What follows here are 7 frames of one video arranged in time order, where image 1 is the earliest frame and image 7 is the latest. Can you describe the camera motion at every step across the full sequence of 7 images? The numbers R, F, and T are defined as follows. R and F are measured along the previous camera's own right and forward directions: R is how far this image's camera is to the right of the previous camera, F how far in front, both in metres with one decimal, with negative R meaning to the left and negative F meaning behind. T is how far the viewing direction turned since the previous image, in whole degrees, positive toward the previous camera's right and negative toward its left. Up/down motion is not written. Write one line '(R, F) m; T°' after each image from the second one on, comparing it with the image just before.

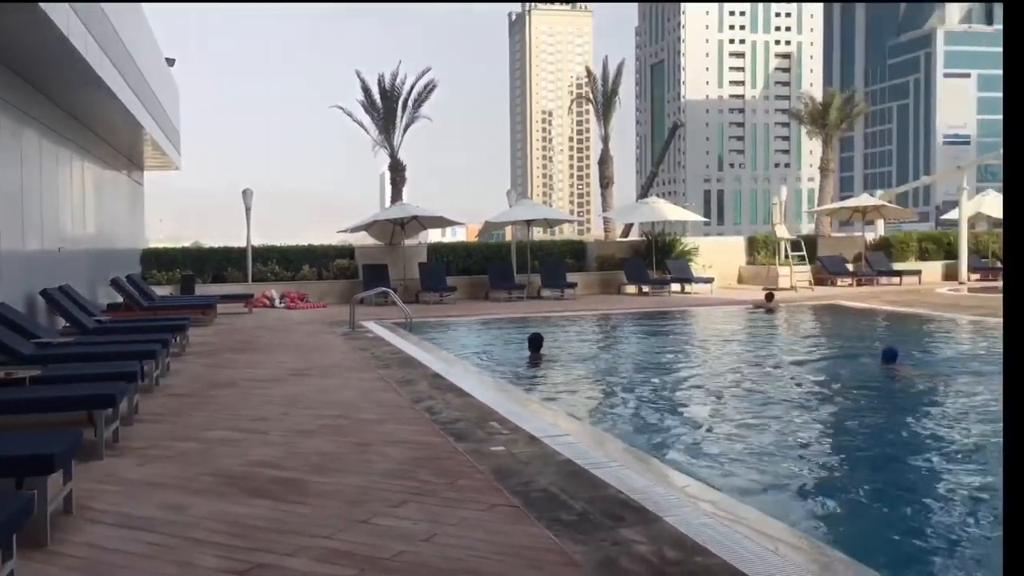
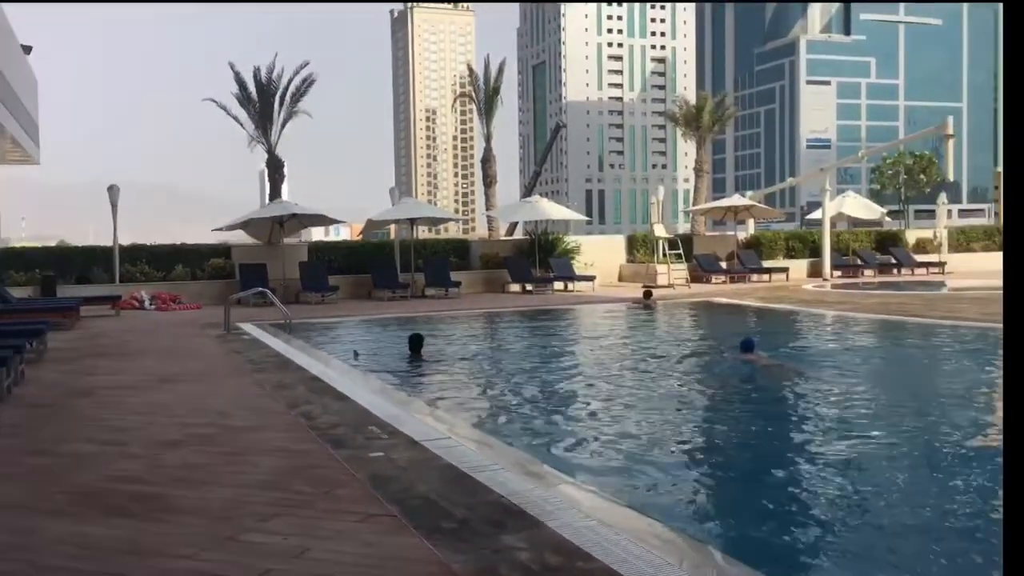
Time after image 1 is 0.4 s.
(0.0, +0.1) m; +8°
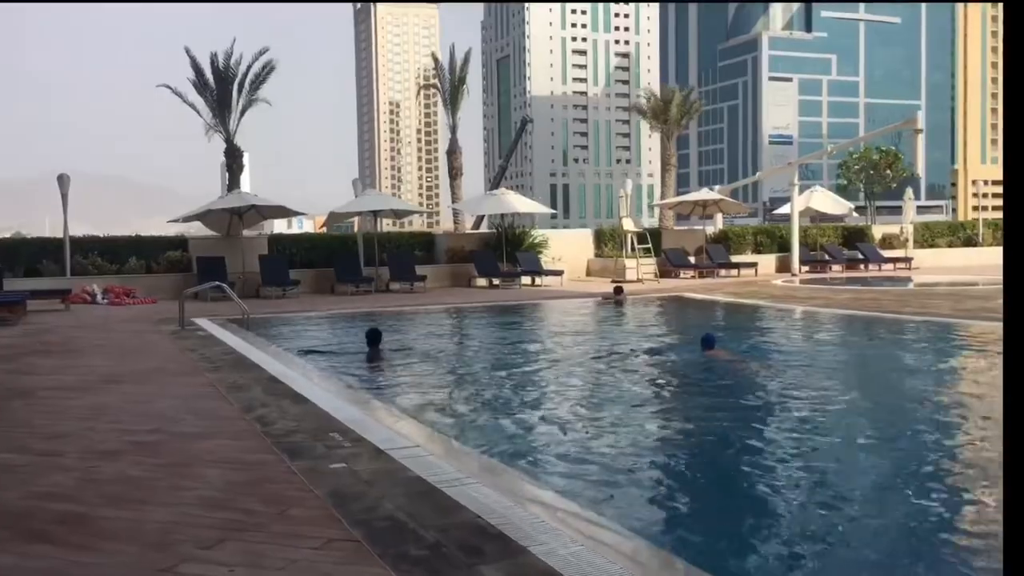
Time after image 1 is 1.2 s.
(-0.1, +0.4) m; +2°
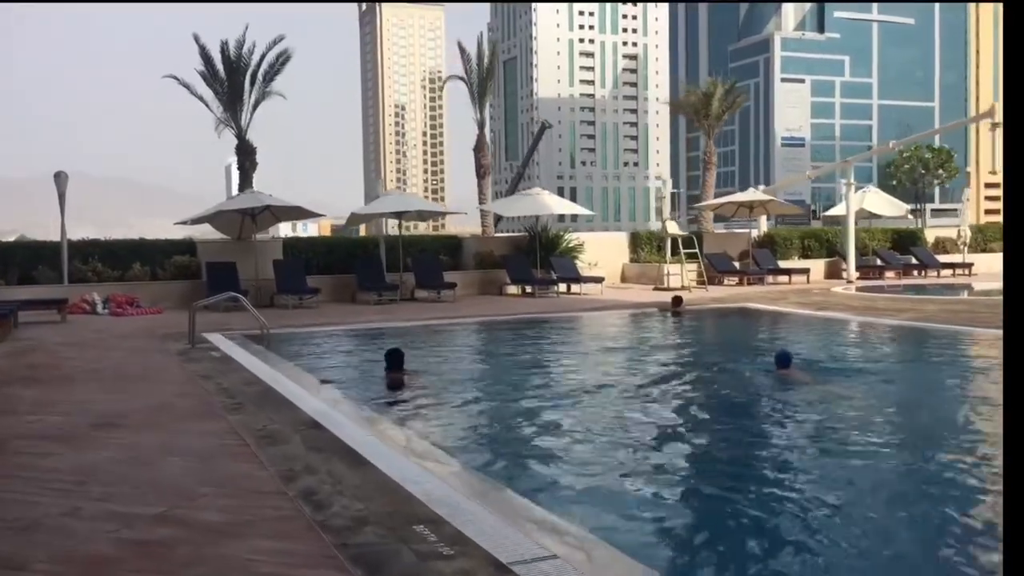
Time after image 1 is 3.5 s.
(-0.7, +1.7) m; 0°
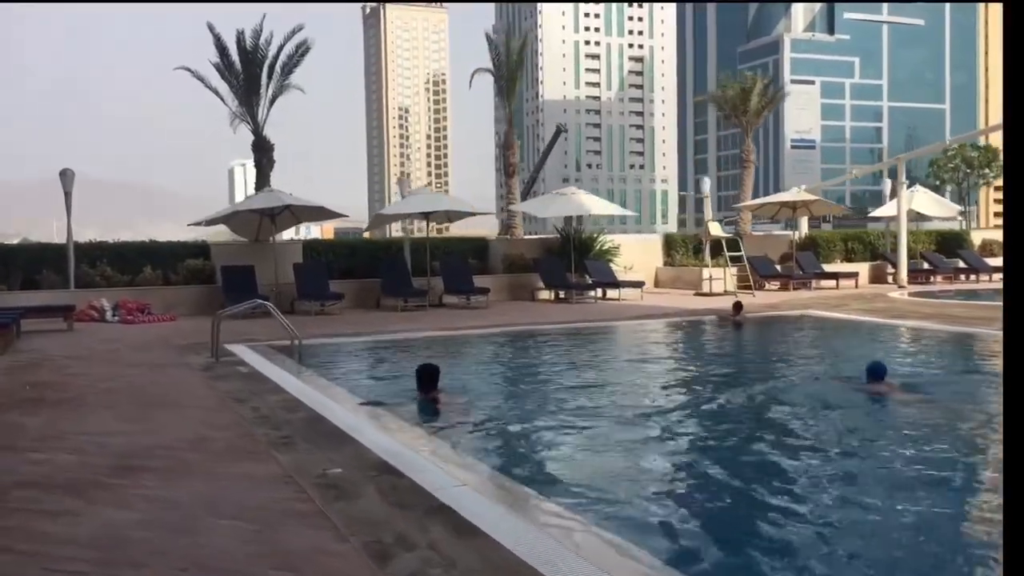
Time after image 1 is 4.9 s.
(-0.7, +1.2) m; 0°
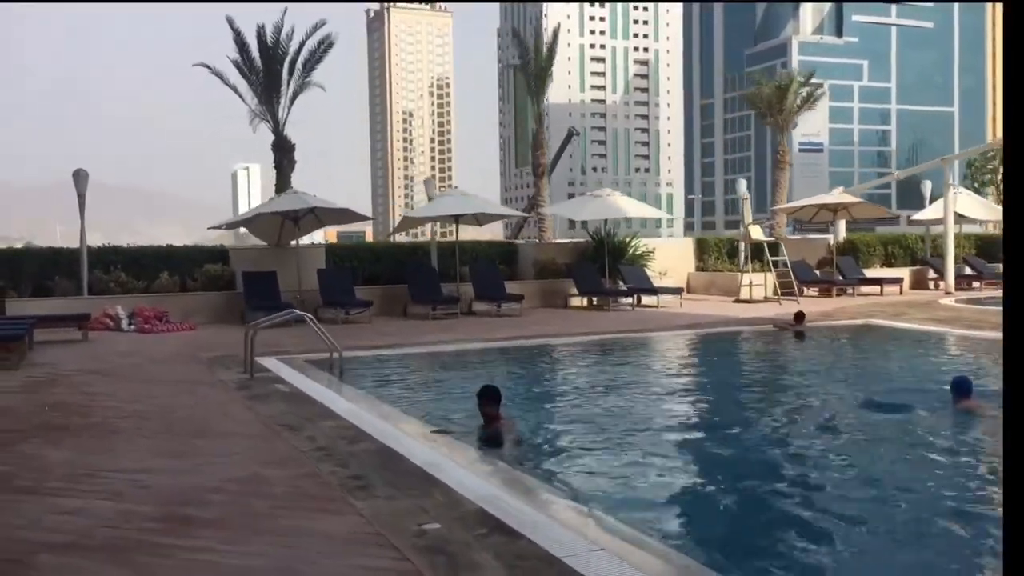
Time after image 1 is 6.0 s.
(-0.6, +0.8) m; 0°
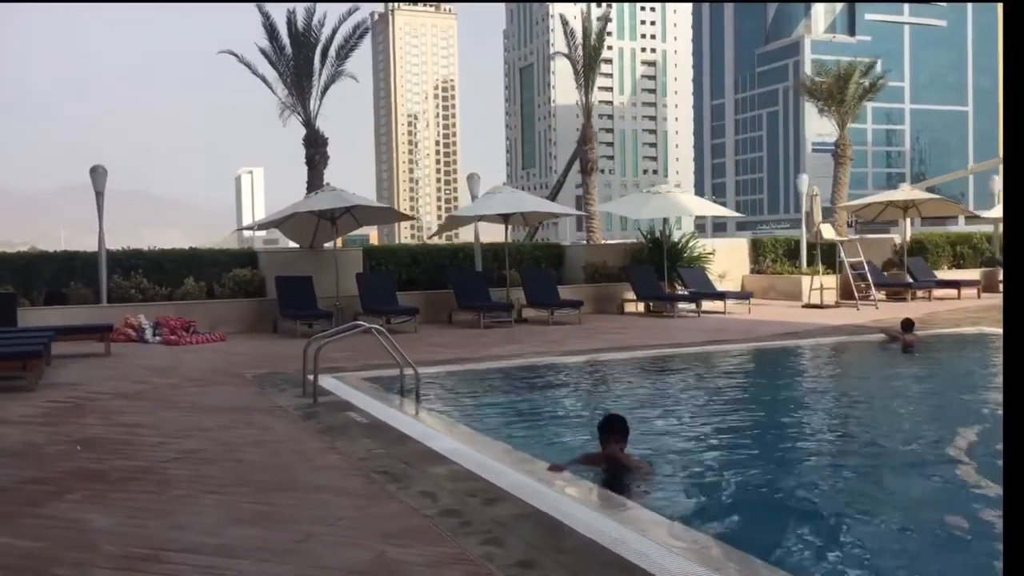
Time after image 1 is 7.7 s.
(-0.9, +1.4) m; 0°
